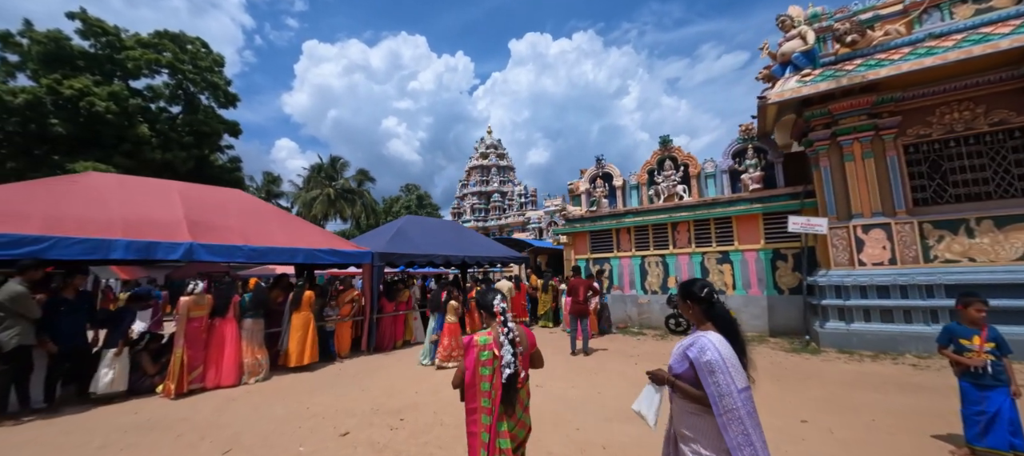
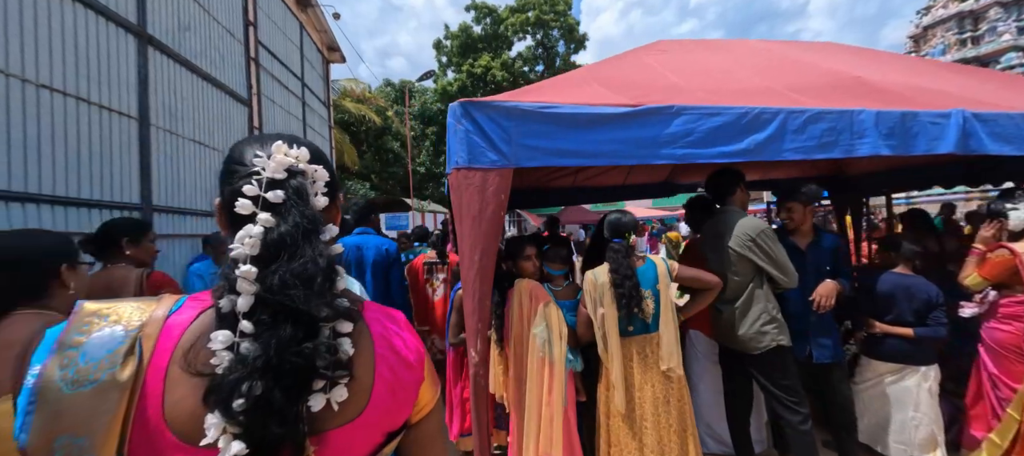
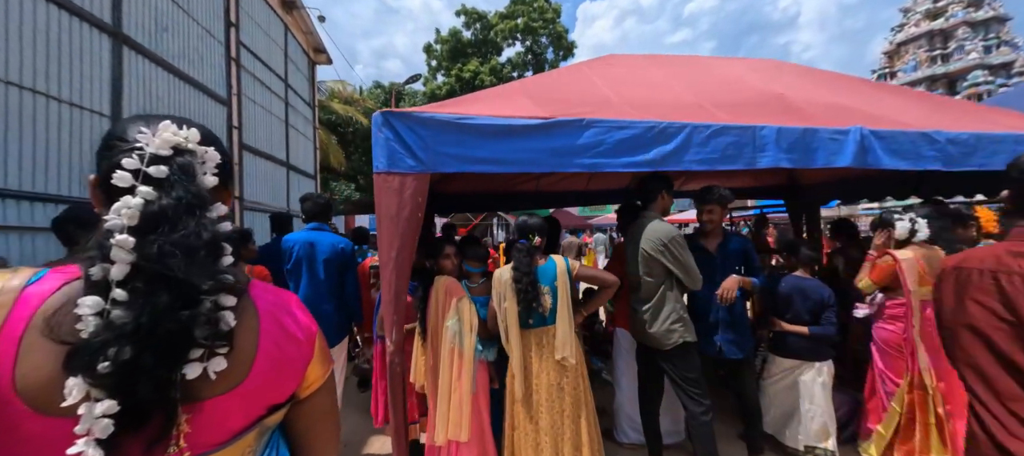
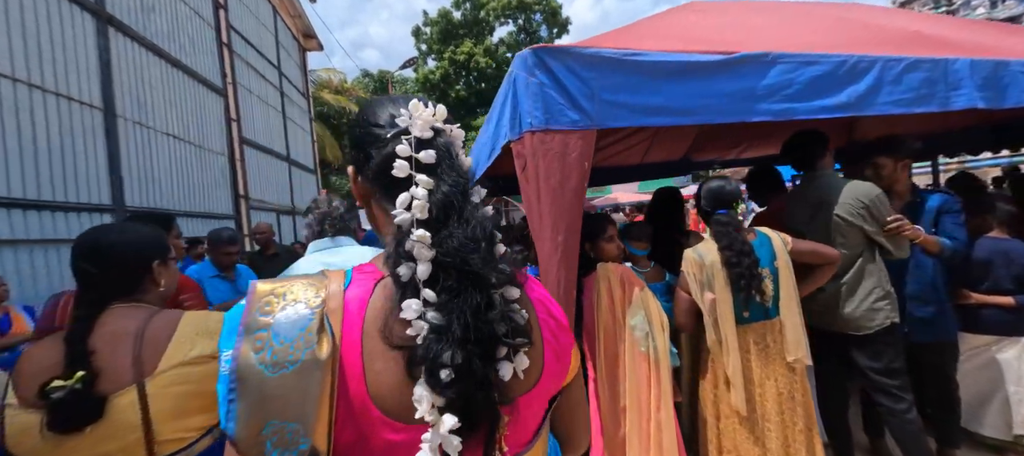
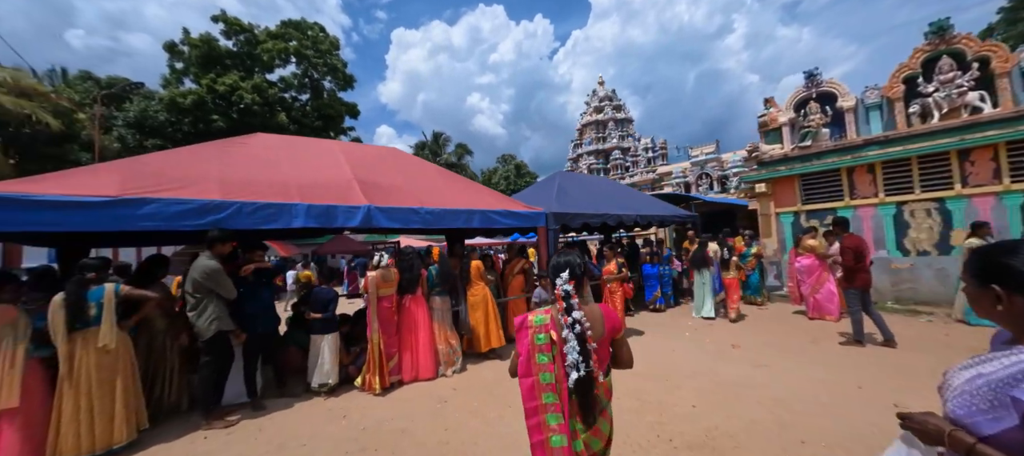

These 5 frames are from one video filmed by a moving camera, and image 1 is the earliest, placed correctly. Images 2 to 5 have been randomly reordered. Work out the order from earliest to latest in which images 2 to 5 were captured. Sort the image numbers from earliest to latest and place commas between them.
5, 3, 2, 4
